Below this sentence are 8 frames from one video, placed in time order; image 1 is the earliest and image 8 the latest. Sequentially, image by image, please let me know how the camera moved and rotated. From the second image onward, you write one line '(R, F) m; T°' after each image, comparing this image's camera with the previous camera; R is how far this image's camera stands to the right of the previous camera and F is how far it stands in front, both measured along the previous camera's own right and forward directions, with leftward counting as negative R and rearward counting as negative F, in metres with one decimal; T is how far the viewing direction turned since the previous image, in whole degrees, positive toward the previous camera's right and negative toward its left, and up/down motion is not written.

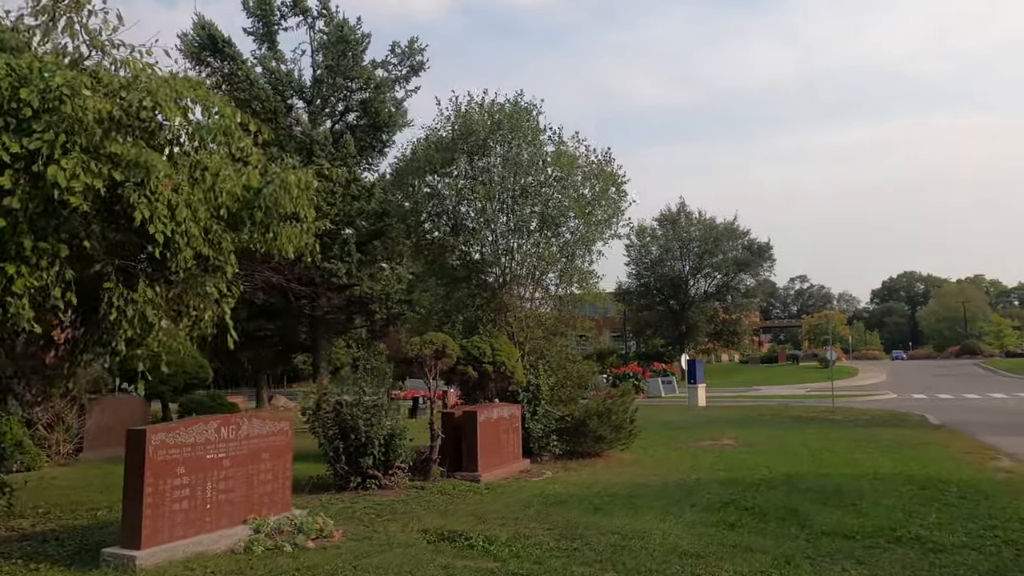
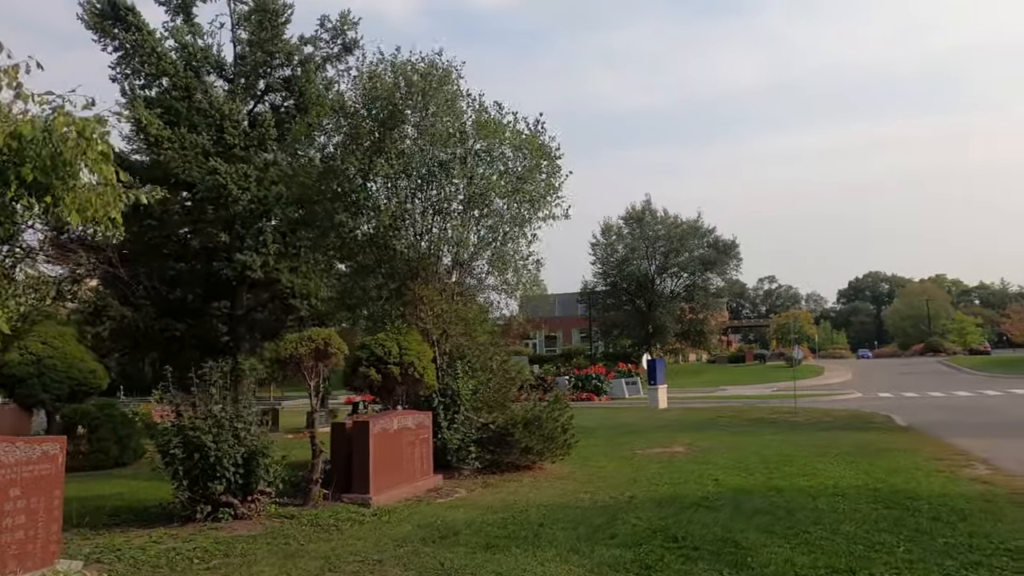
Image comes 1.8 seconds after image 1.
(+1.1, +1.8) m; +2°
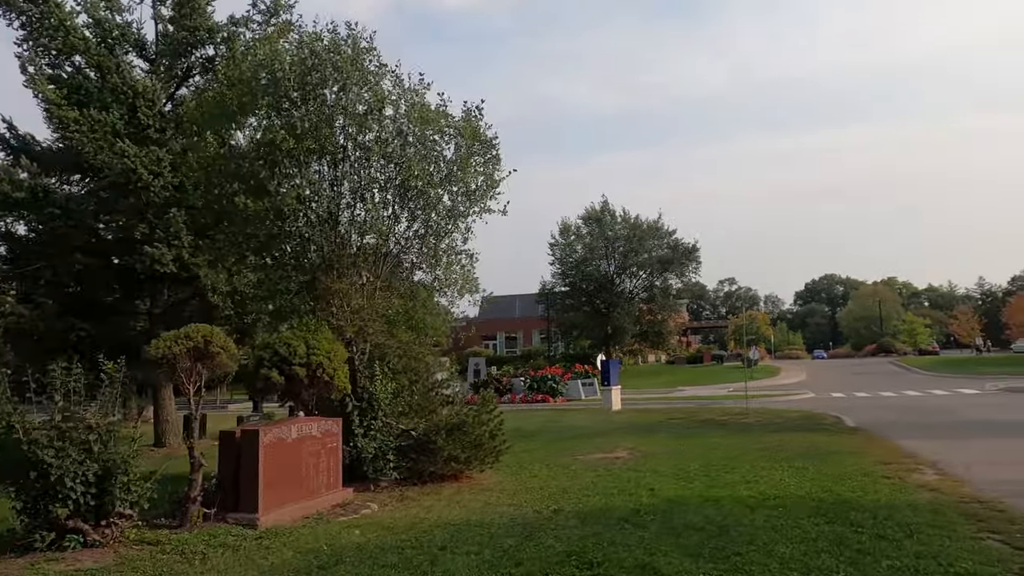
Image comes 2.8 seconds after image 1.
(+0.7, +1.0) m; +3°
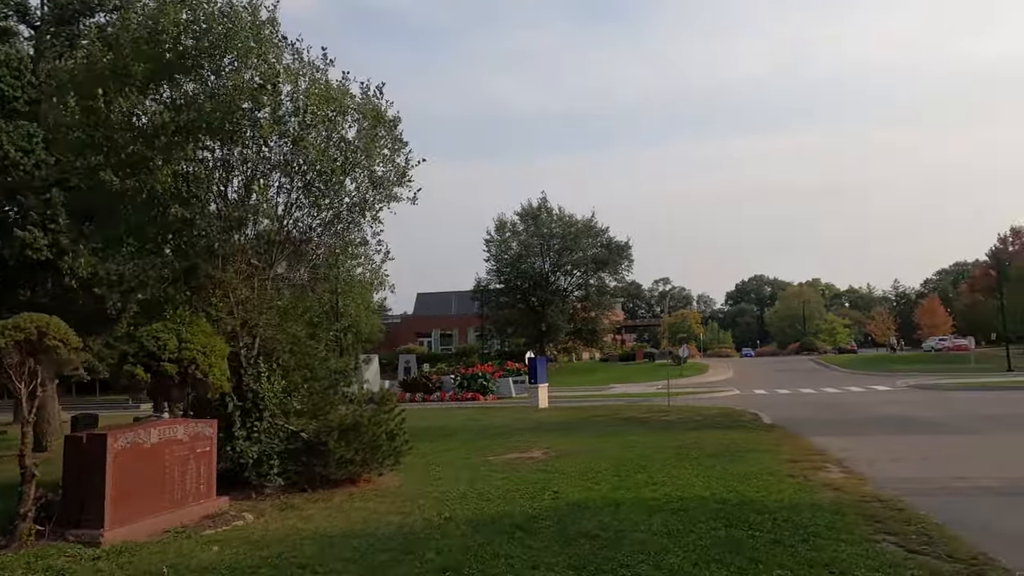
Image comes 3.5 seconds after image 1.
(+0.6, +0.6) m; +5°
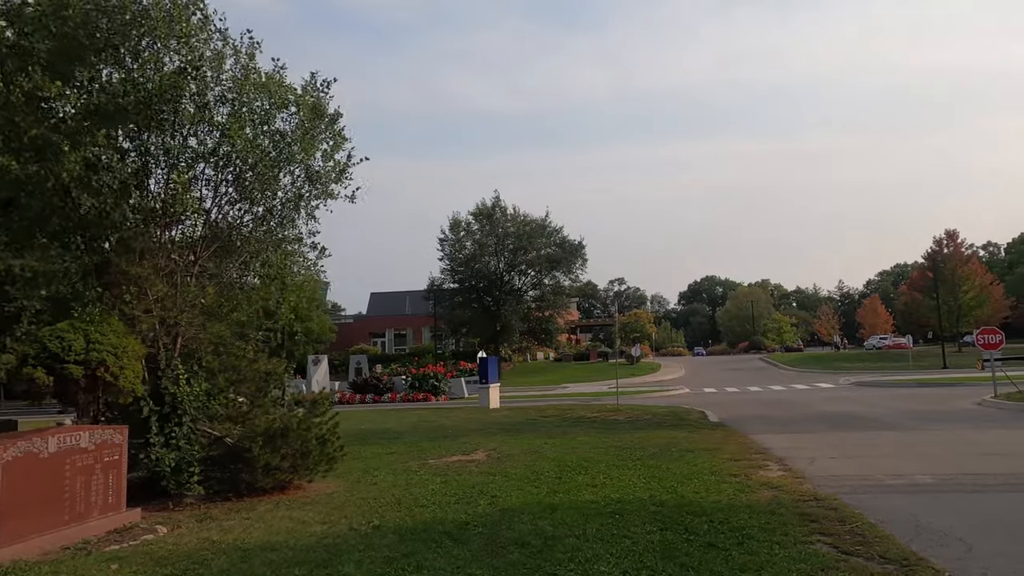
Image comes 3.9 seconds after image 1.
(+0.3, +0.3) m; +4°
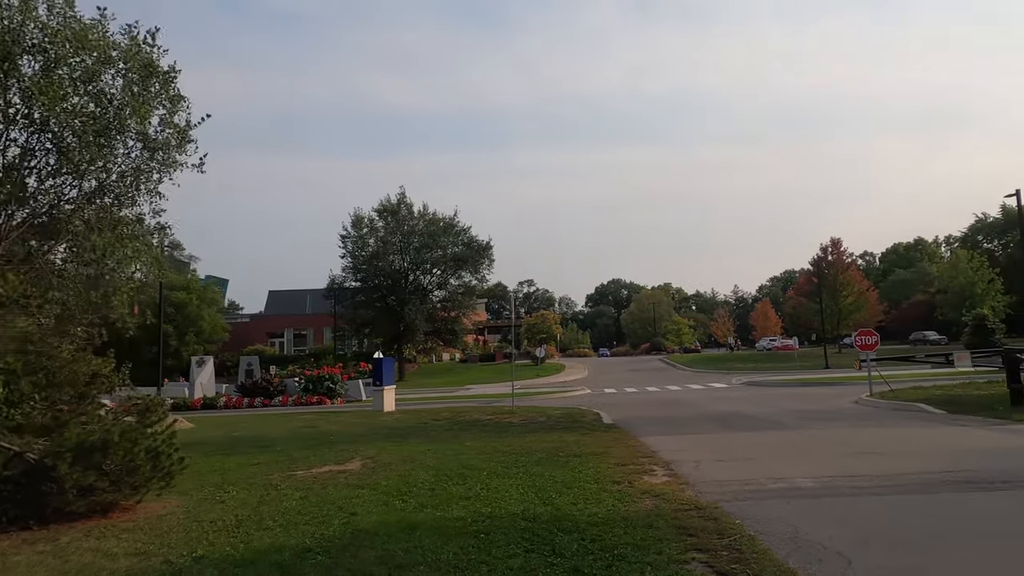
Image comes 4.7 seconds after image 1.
(+0.6, +0.9) m; +8°
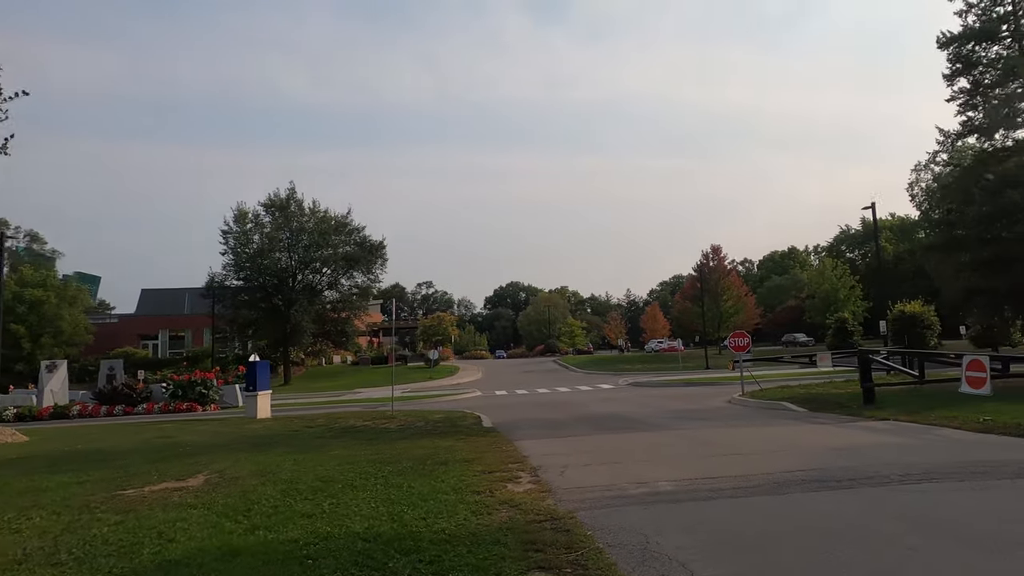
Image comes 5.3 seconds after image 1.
(+0.6, +0.6) m; +9°
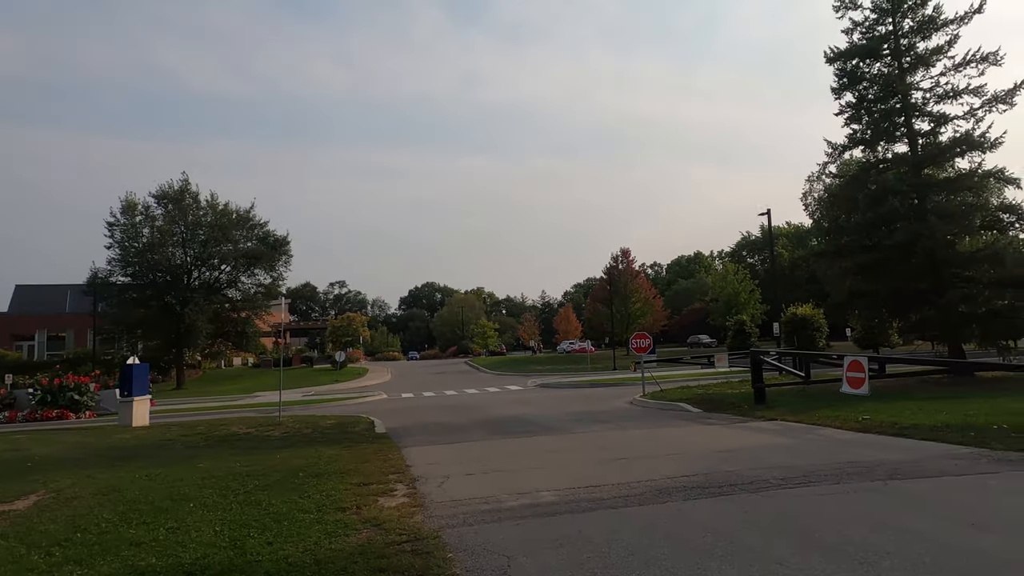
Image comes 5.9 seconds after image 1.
(+0.6, +0.6) m; +7°
